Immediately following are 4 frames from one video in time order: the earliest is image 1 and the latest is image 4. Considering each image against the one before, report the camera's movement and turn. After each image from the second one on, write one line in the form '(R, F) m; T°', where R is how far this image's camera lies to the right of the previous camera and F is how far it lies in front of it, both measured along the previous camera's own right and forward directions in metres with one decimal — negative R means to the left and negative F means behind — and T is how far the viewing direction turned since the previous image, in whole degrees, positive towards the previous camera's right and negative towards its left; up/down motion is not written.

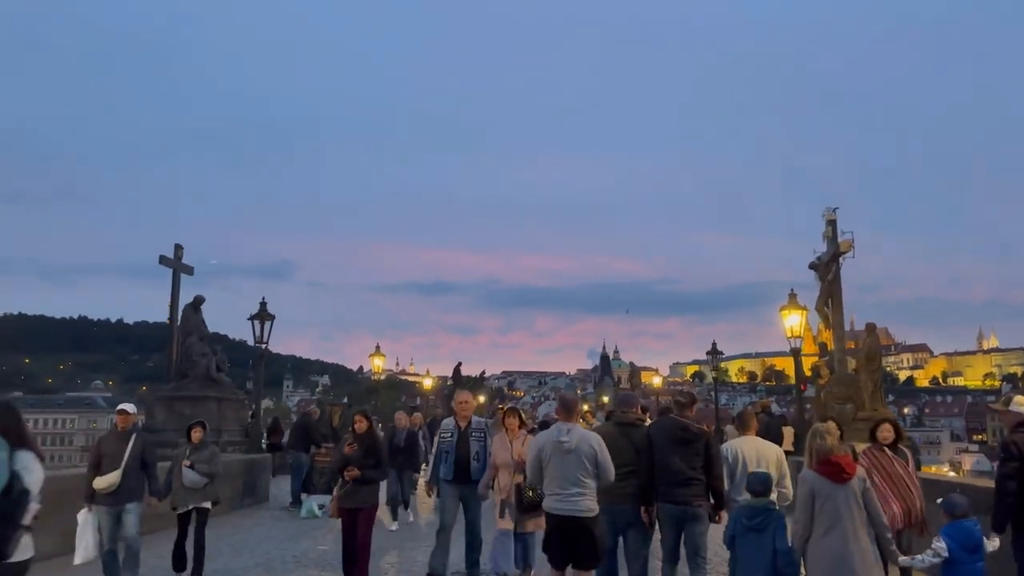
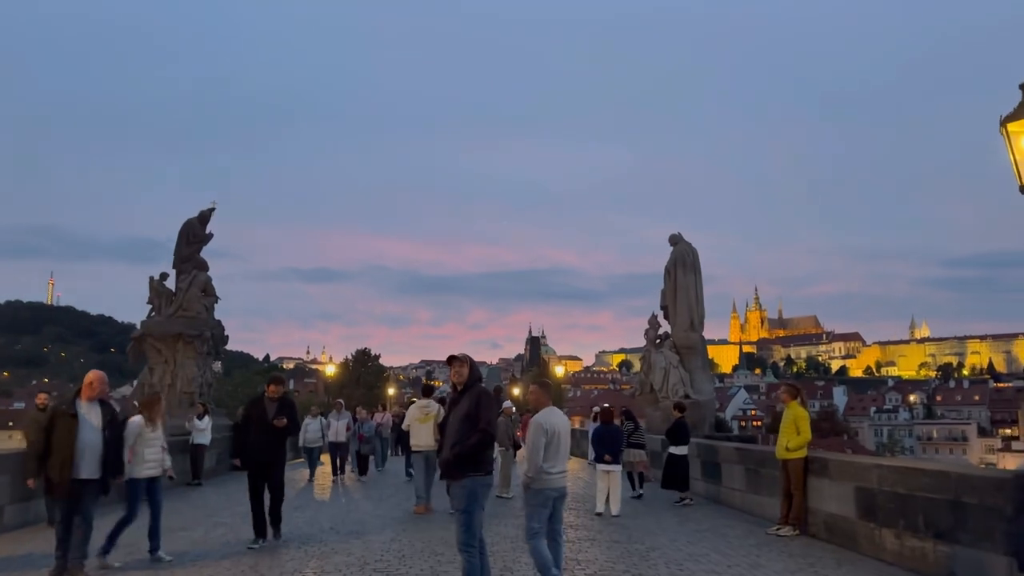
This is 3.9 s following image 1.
(+0.1, +1.1) m; -6°
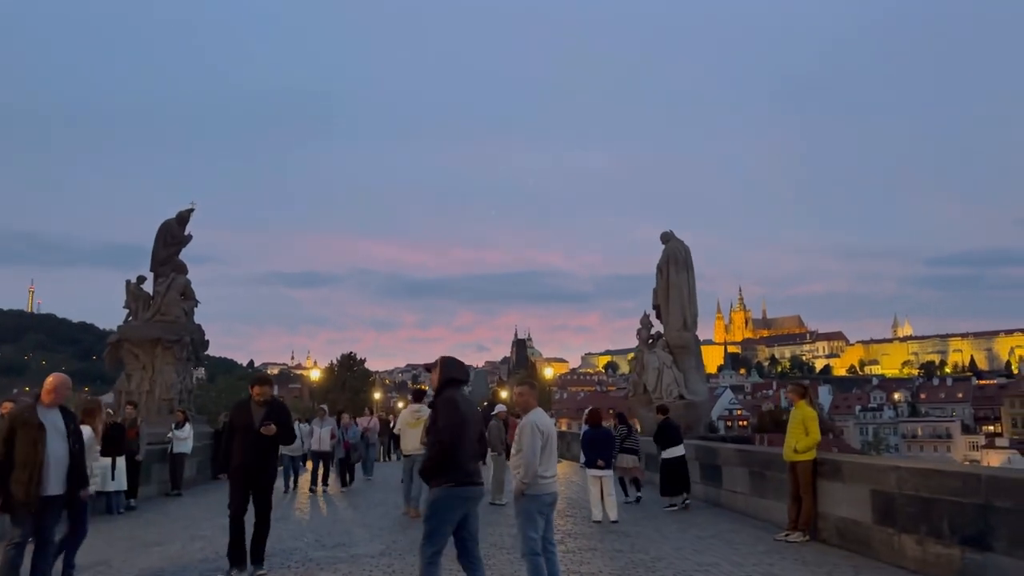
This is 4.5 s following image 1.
(-0.1, +0.7) m; +1°
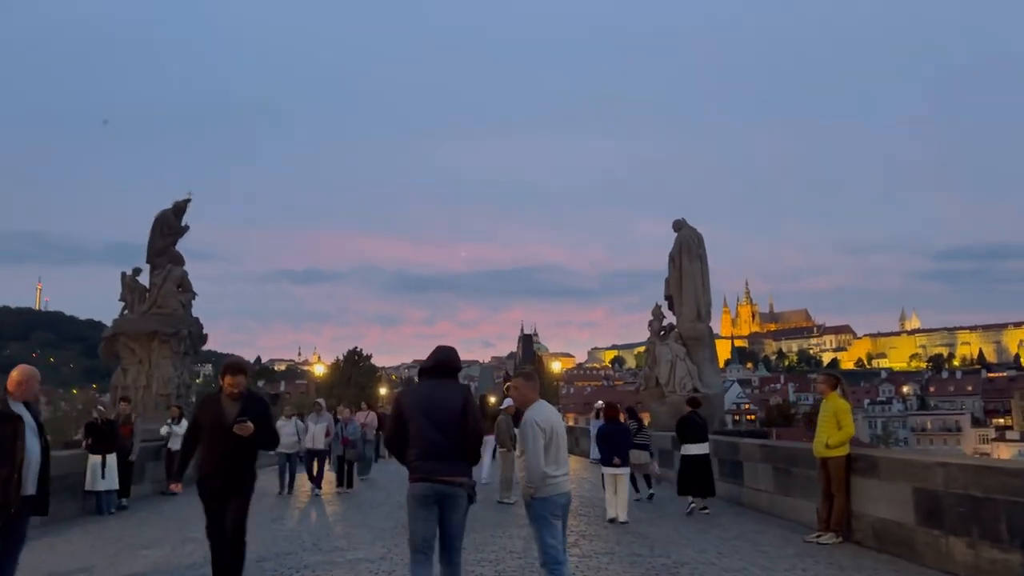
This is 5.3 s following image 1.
(0.0, +0.9) m; 0°
